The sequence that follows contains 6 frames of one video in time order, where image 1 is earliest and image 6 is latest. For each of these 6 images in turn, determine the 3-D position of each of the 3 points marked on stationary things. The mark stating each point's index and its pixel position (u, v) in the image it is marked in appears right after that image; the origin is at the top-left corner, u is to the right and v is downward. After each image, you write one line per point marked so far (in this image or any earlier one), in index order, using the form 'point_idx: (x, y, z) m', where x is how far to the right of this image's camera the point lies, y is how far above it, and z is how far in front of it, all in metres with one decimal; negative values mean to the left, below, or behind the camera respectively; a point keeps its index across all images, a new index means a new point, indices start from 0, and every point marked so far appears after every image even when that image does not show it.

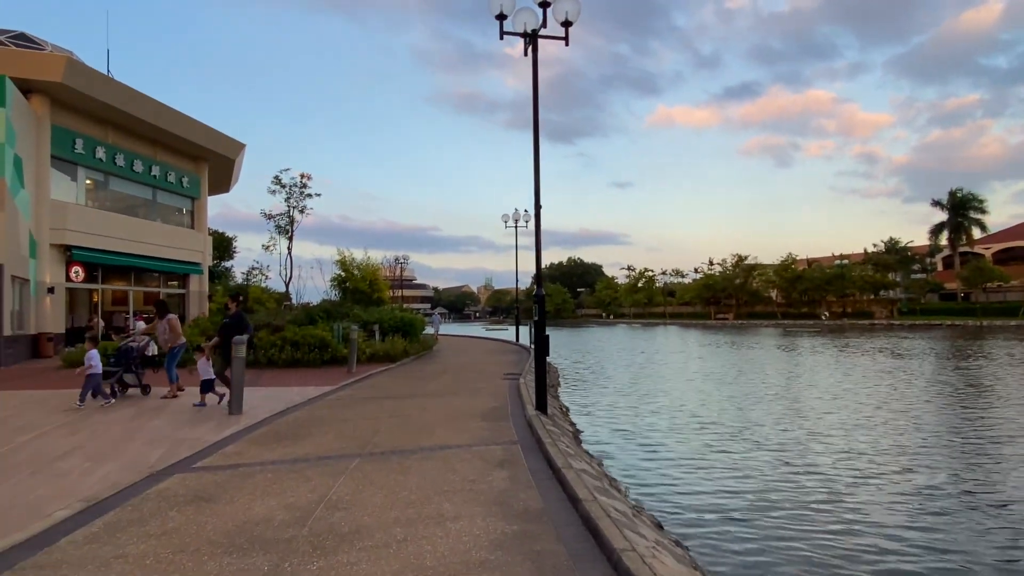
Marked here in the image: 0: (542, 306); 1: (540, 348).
0: (+0.5, -0.3, +9.8) m
1: (+0.4, -0.9, +9.7) m
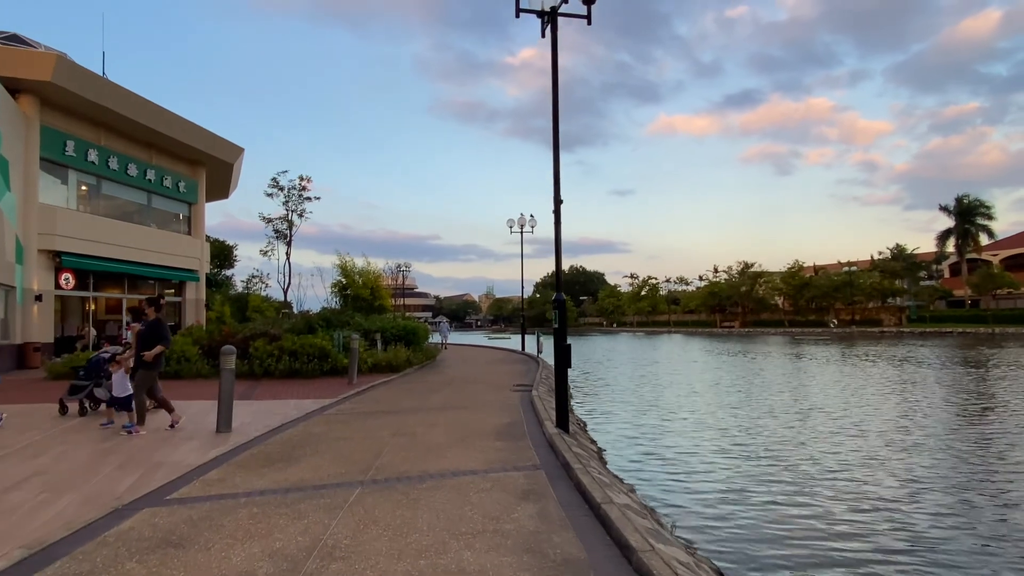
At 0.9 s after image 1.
0: (+0.7, -0.3, +8.8) m
1: (+0.7, -1.0, +8.8) m
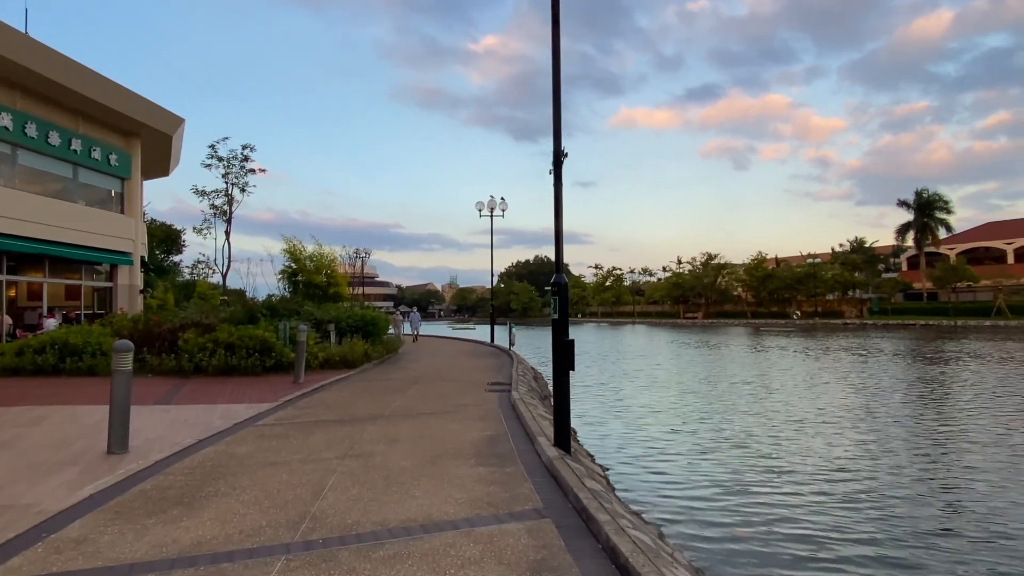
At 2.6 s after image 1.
0: (+0.6, -0.1, +6.9) m
1: (+0.5, -0.8, +6.8) m
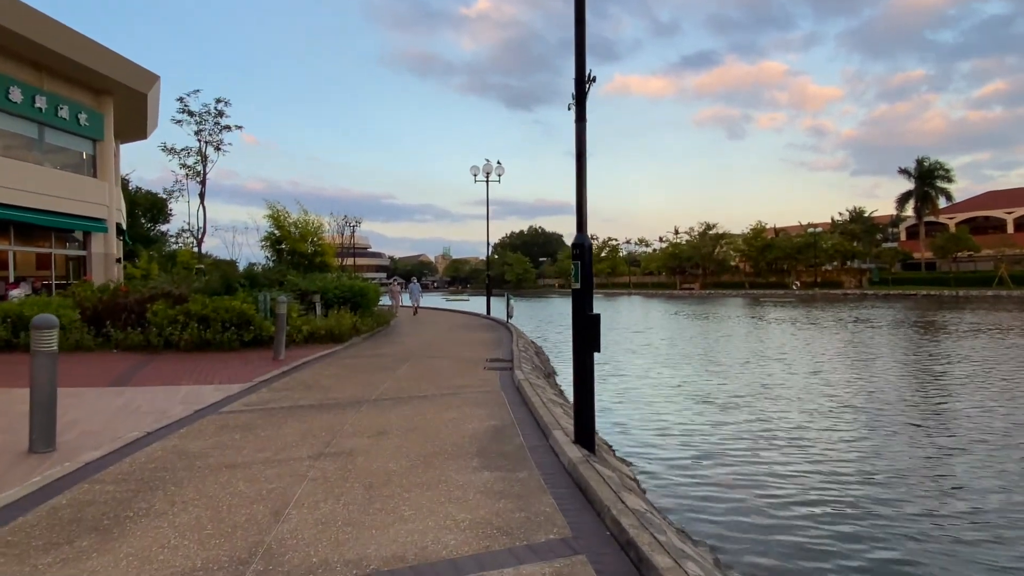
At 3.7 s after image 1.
0: (+0.7, +0.2, +5.6) m
1: (+0.6, -0.4, +5.5) m
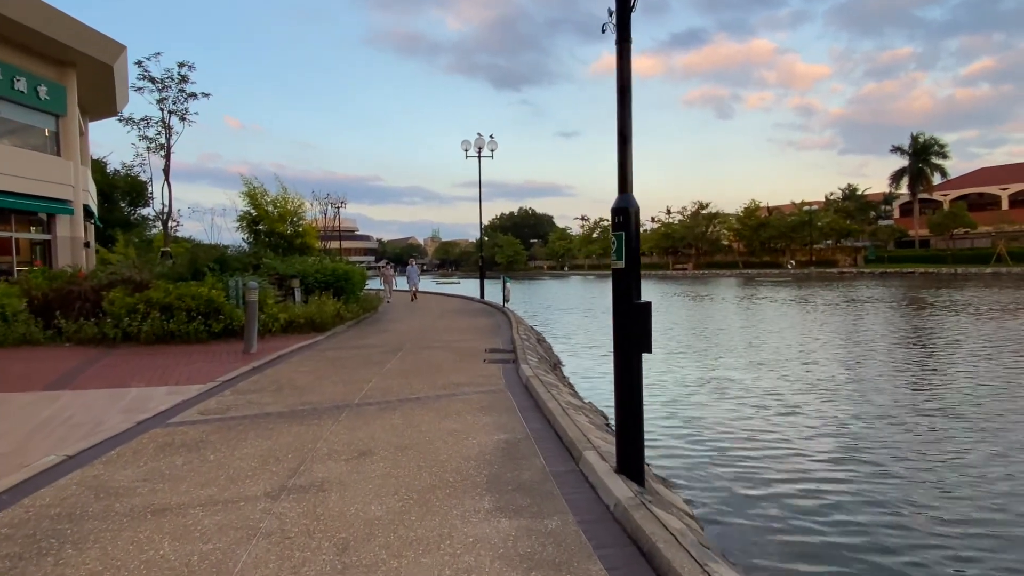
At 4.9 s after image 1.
0: (+0.8, +0.3, +4.2) m
1: (+0.8, -0.3, +4.2) m
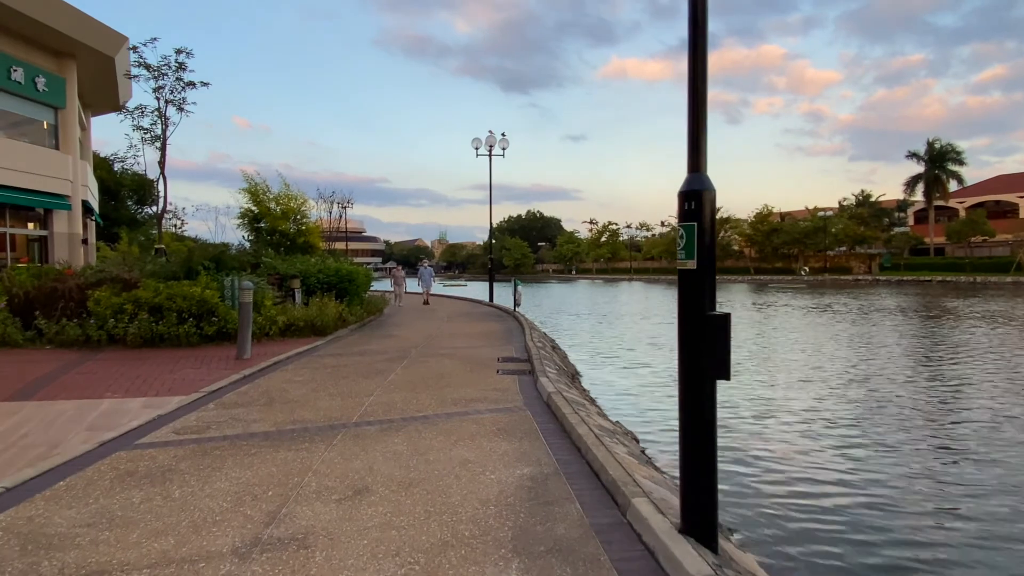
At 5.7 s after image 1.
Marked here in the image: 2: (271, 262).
0: (+1.0, +0.3, +3.2) m
1: (+1.0, -0.4, +3.2) m
2: (-6.0, +0.6, +15.8) m
